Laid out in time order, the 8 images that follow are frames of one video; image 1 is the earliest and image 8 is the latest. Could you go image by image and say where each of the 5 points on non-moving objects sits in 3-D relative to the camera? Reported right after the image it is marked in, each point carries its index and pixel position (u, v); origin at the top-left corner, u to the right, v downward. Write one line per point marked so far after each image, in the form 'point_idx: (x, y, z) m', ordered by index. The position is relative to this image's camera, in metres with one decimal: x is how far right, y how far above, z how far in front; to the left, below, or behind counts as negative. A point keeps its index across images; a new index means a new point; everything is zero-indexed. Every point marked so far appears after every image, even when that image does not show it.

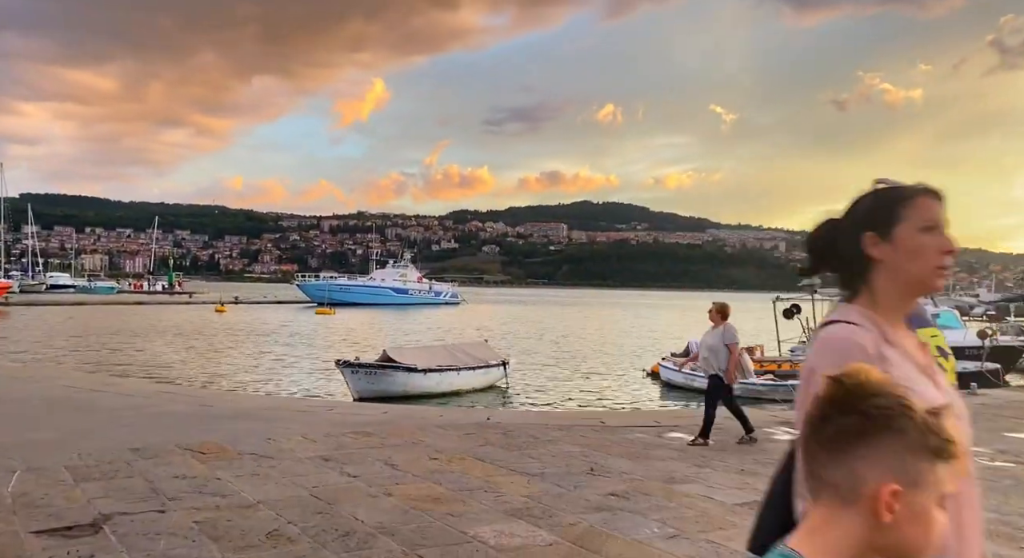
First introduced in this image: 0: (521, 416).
0: (+0.2, -2.2, +13.5) m
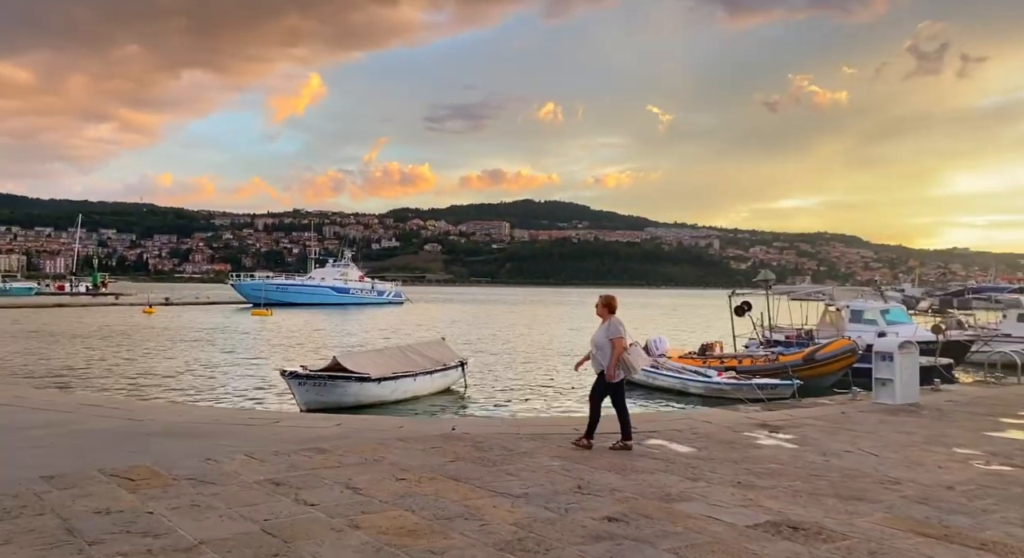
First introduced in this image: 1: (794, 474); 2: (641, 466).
0: (-0.4, -2.2, +12.5) m
1: (+3.0, -2.1, +9.1) m
2: (+1.4, -2.1, +9.4) m
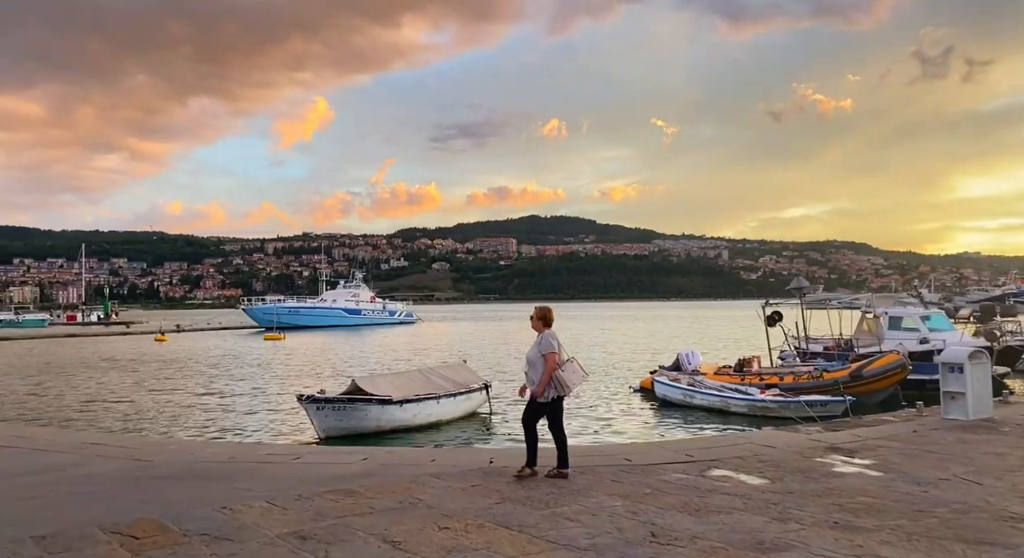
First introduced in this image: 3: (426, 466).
0: (+0.2, -2.4, +11.3) m
1: (+3.6, -2.2, +7.9) m
2: (+2.0, -2.2, +8.3) m
3: (-1.1, -2.5, +11.1) m
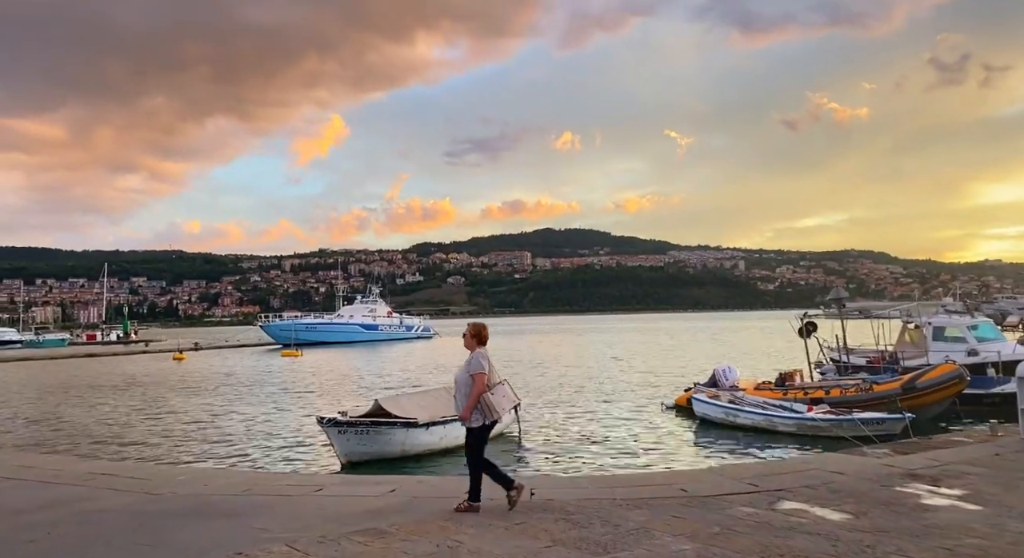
0: (+0.8, -2.6, +10.3) m
1: (+4.0, -2.2, +6.8) m
2: (+2.5, -2.3, +7.2) m
3: (-0.6, -2.6, +10.1) m
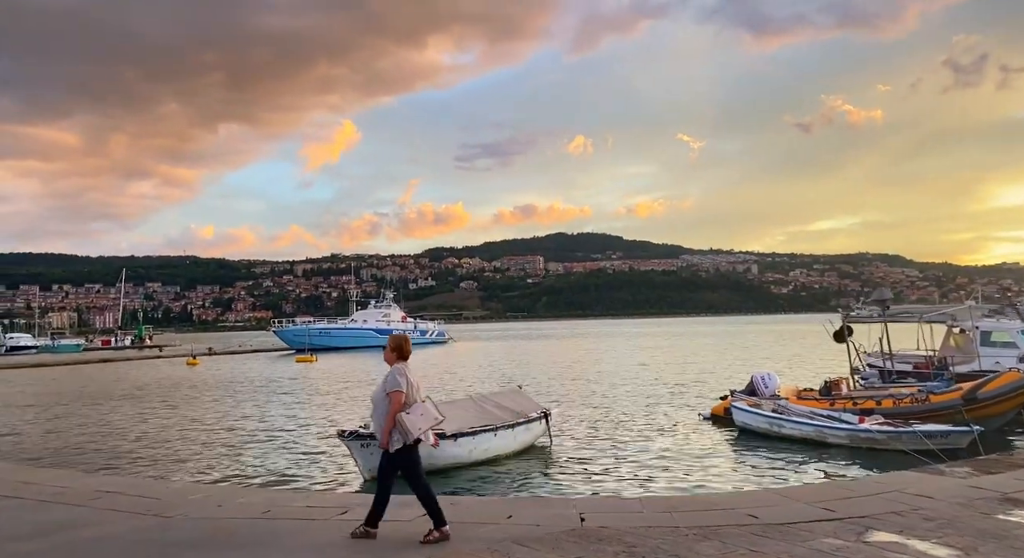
0: (+1.3, -2.6, +9.2) m
1: (+4.5, -2.2, +5.7) m
2: (+2.9, -2.3, +6.1) m
3: (-0.1, -2.7, +9.0) m
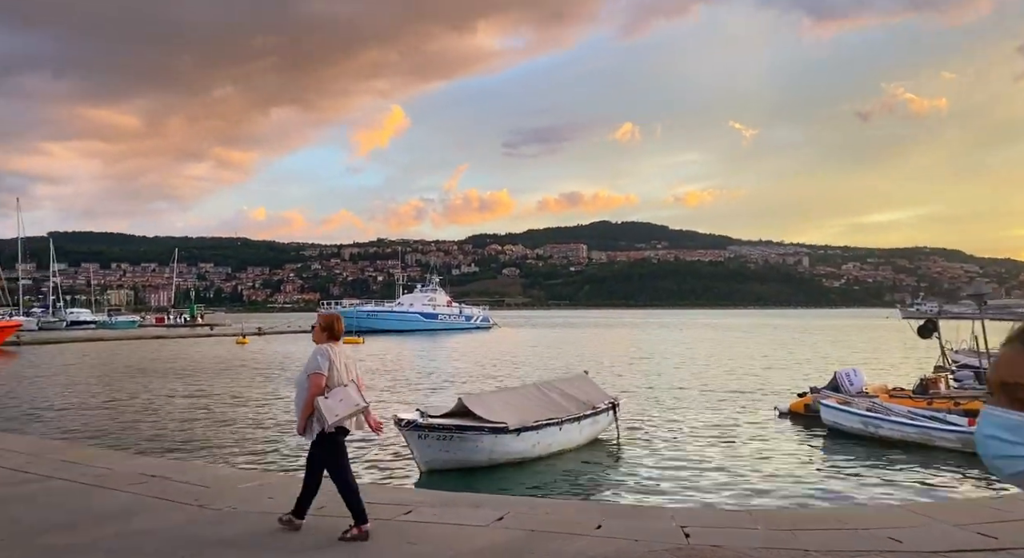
0: (+2.1, -2.4, +7.9) m
1: (+5.2, -2.1, +4.1) m
2: (+3.6, -2.1, +4.6) m
3: (+0.8, -2.4, +7.8) m
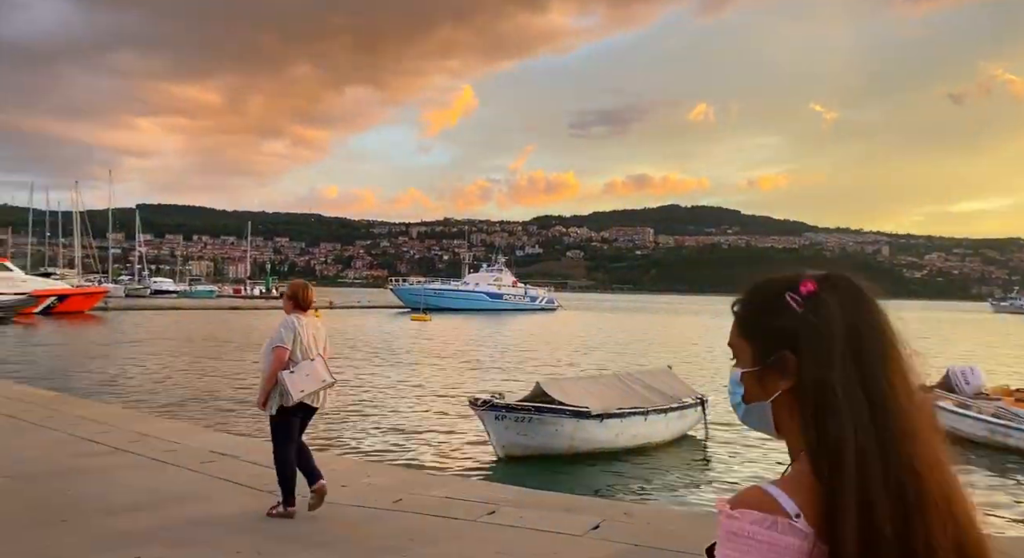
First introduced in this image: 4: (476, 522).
0: (+3.0, -2.2, +6.7) m
1: (+5.7, -2.1, +2.7) m
2: (+4.2, -2.1, +3.3) m
3: (+1.6, -2.2, +6.7) m
4: (-0.3, -2.3, +7.8) m
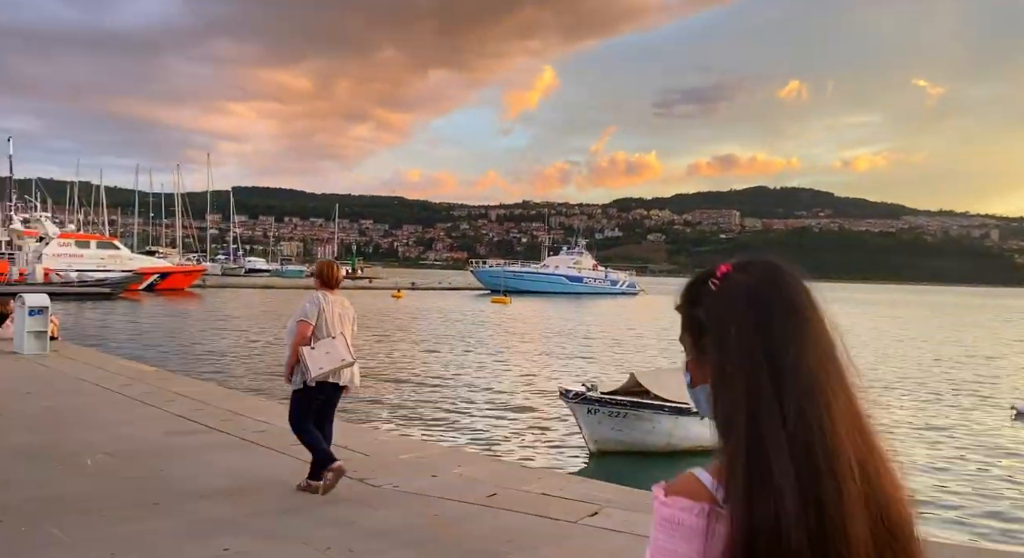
0: (+3.8, -2.1, +5.8) m
1: (+6.1, -2.1, +1.6) m
2: (+4.7, -2.1, +2.3) m
3: (+2.4, -2.1, +5.9) m
4: (+0.6, -2.1, +7.3) m
